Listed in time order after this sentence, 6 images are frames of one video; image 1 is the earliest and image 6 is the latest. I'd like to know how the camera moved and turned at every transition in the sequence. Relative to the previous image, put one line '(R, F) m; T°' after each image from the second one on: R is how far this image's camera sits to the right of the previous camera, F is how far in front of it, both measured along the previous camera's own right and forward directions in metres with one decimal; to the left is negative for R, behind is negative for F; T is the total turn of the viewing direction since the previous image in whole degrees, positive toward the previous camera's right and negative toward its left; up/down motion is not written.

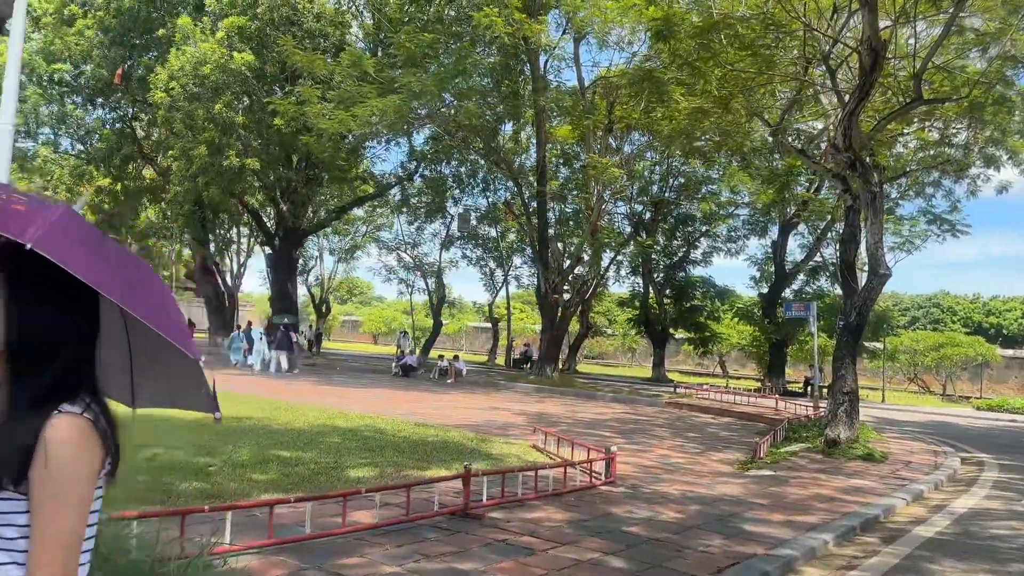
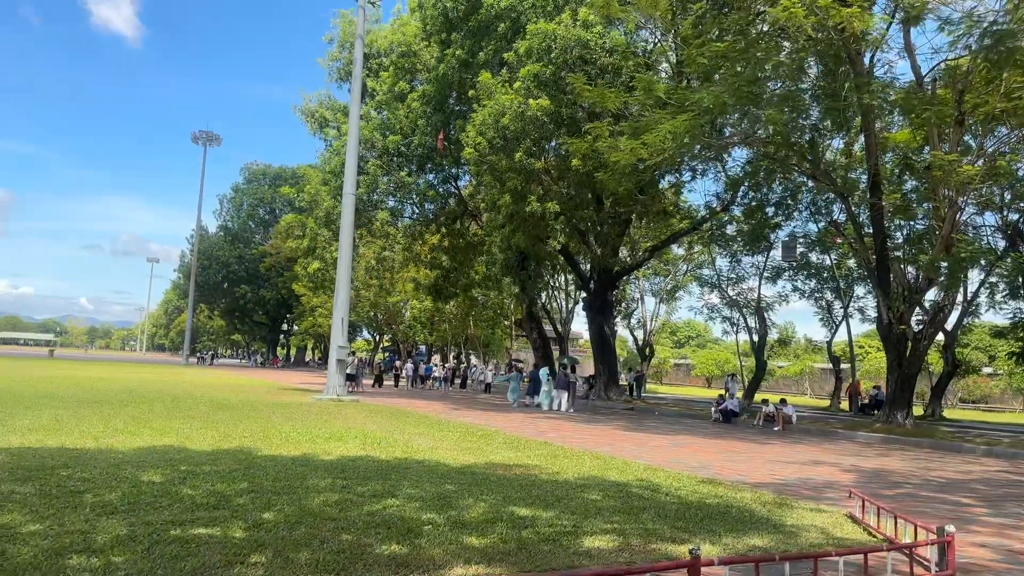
(+0.5, +1.2) m; -24°
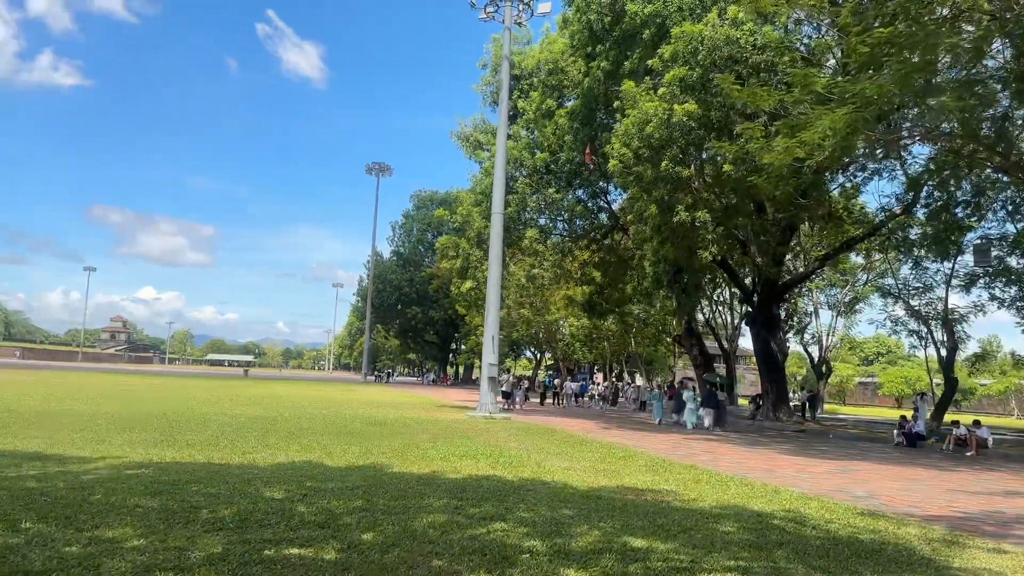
(+0.4, +0.4) m; -12°
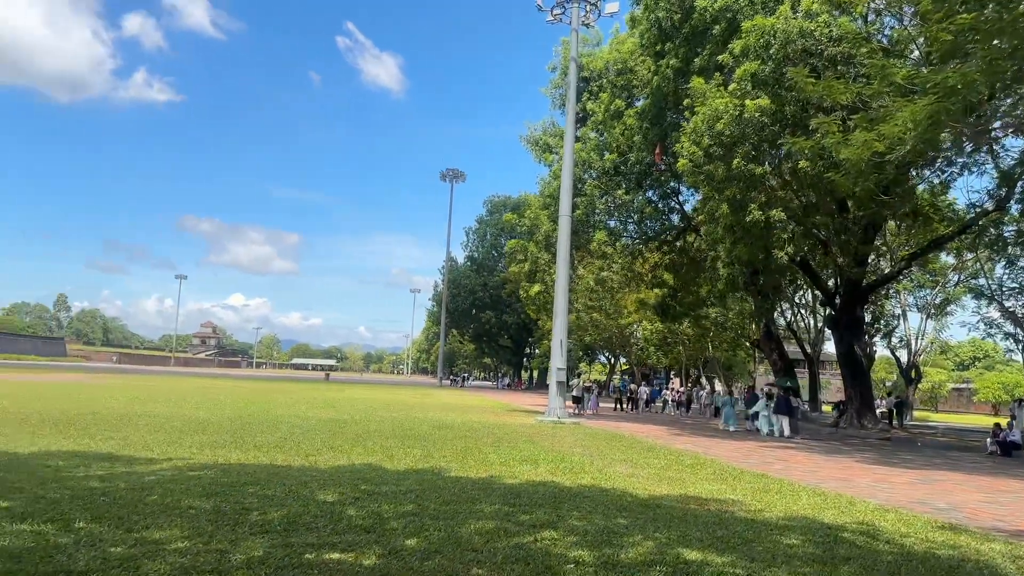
(+0.2, +0.2) m; -5°
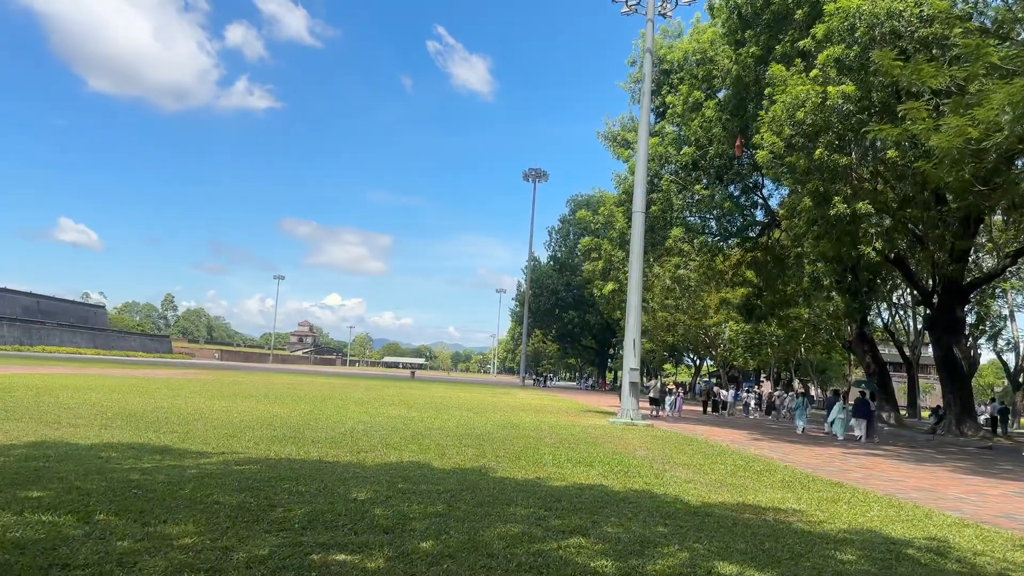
(+0.4, +0.3) m; -6°
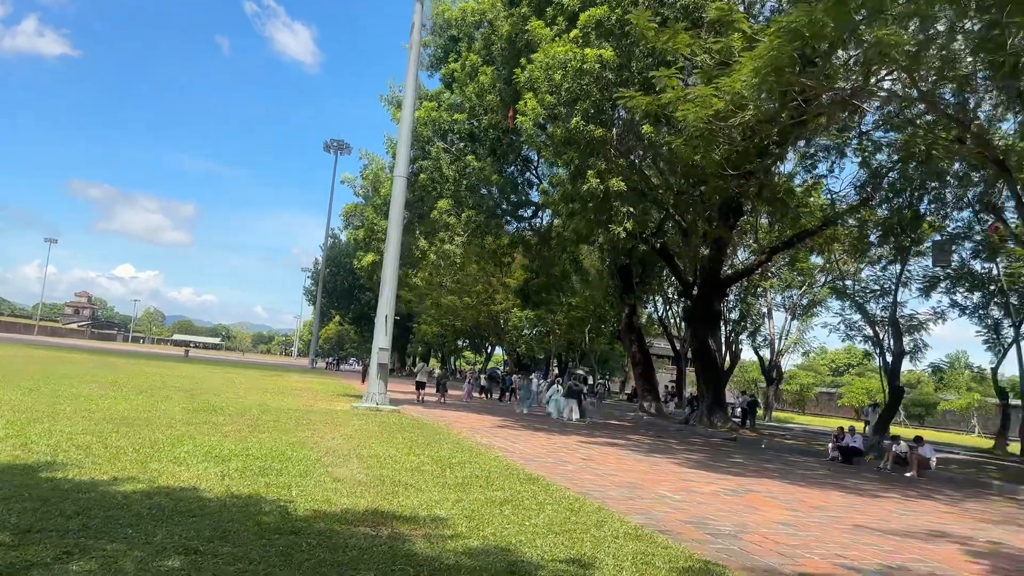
(+1.6, +1.6) m; +13°
